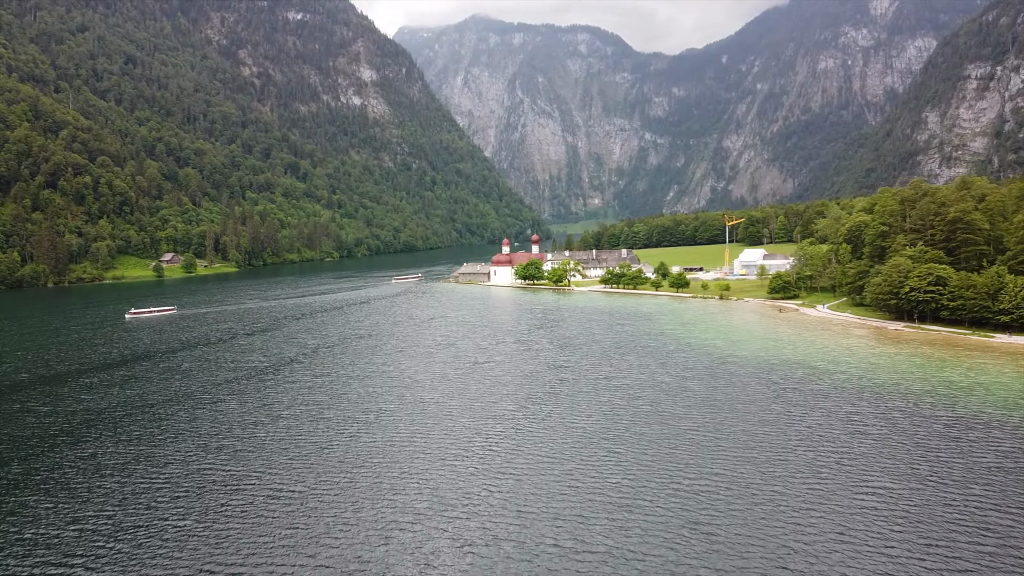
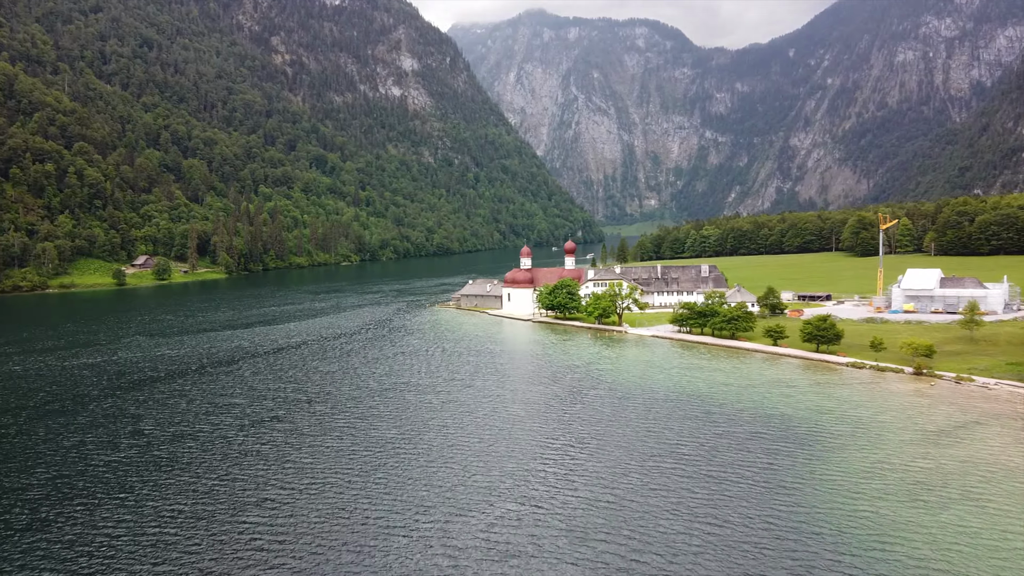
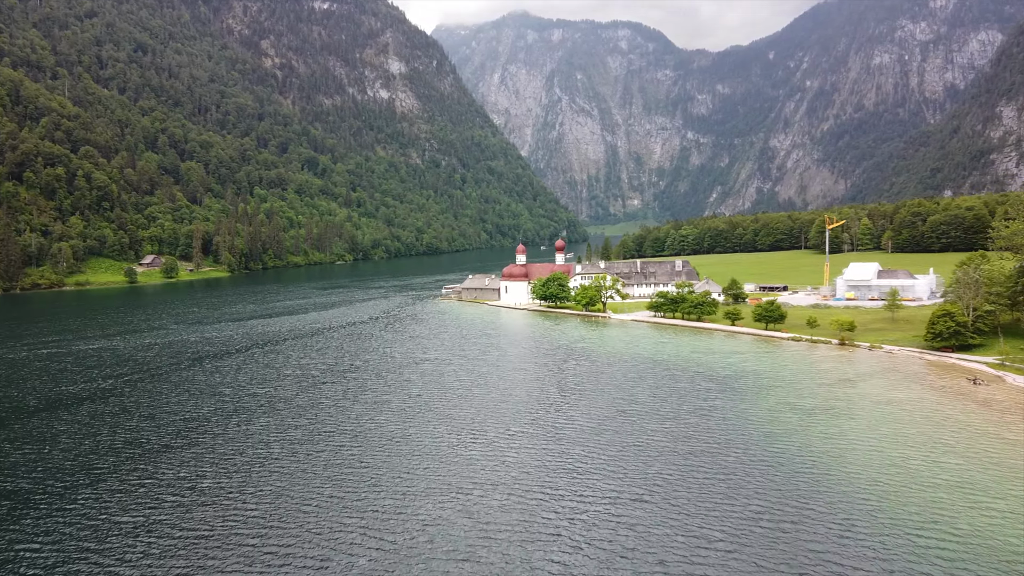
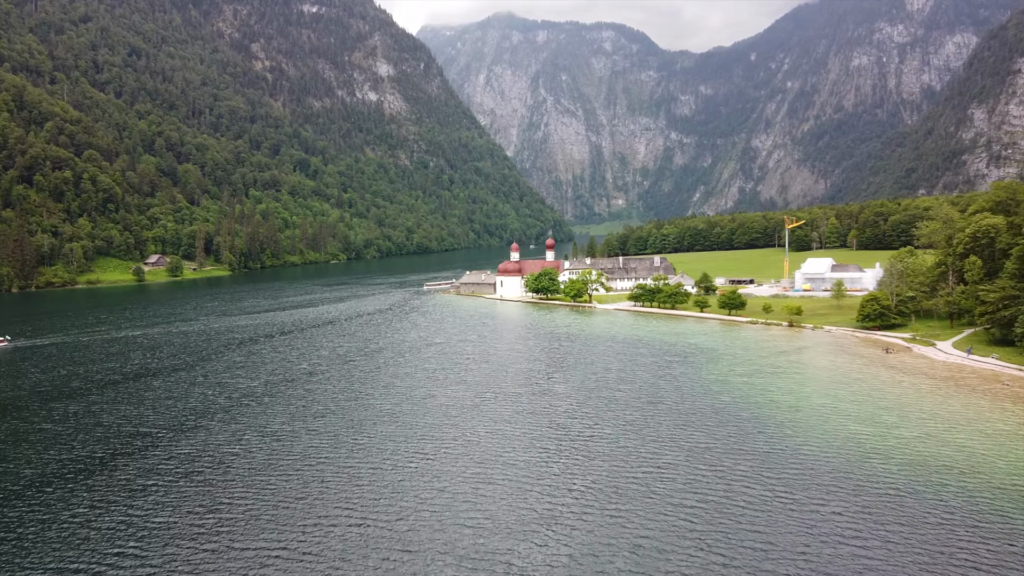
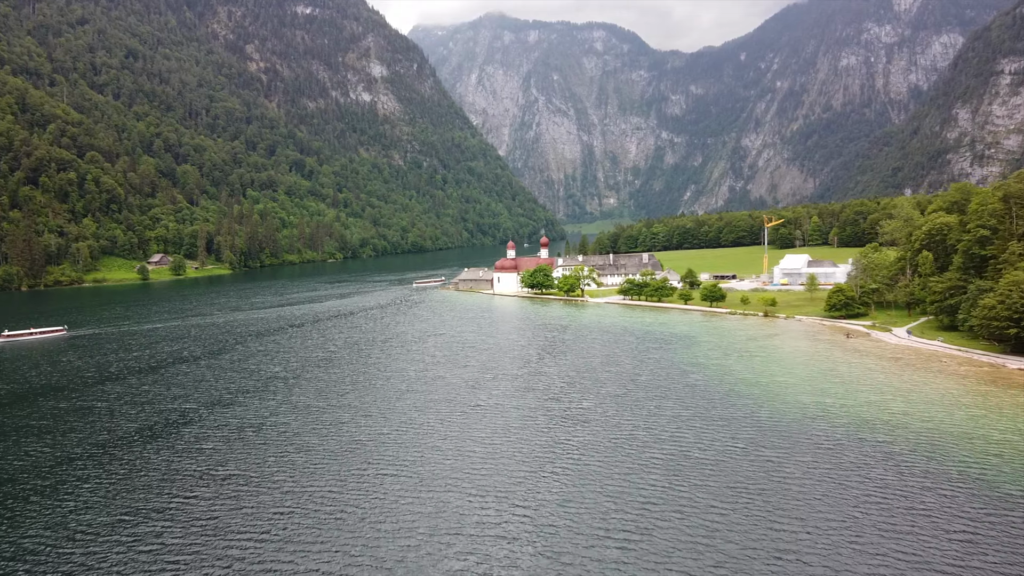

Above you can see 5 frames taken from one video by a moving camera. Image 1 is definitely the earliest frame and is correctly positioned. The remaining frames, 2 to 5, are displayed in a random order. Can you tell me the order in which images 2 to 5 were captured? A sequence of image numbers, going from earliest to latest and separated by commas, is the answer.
5, 4, 3, 2
